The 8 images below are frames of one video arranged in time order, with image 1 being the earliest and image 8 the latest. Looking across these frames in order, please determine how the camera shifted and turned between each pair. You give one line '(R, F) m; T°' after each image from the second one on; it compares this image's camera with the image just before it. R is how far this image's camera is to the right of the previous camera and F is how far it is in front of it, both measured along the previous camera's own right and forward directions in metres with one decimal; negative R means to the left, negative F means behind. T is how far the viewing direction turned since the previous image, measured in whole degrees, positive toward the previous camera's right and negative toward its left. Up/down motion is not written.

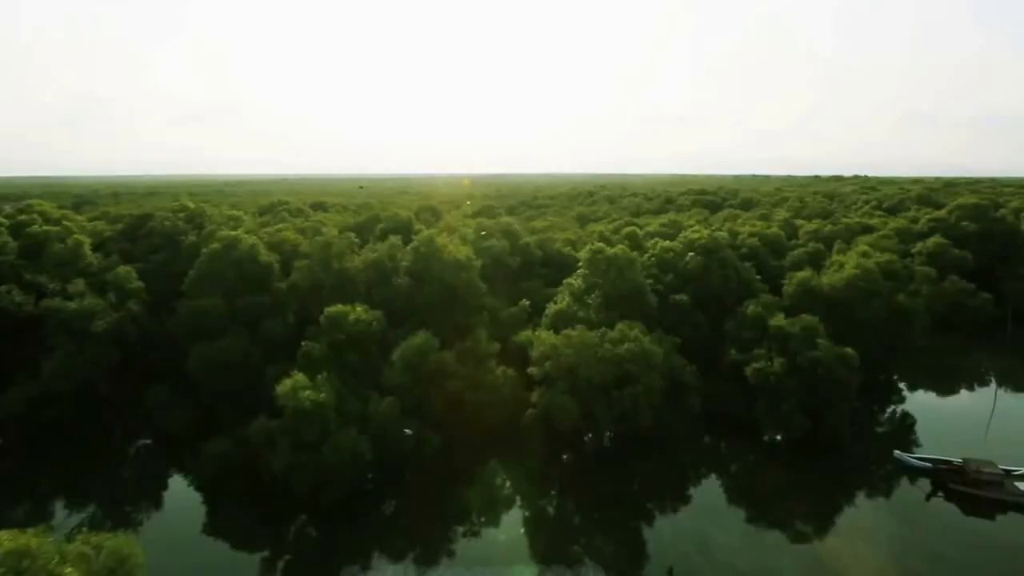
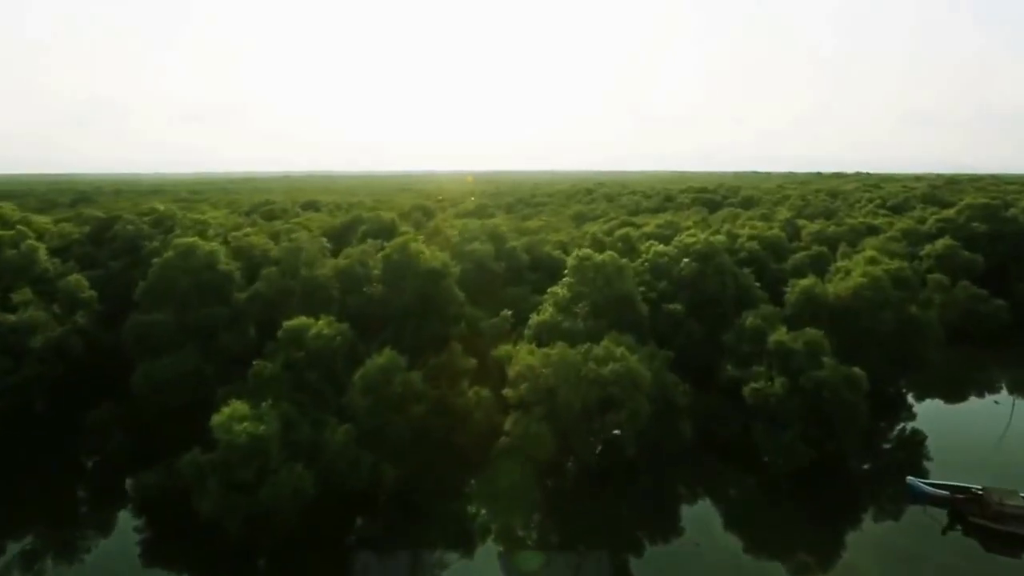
(+0.5, +2.3) m; 0°
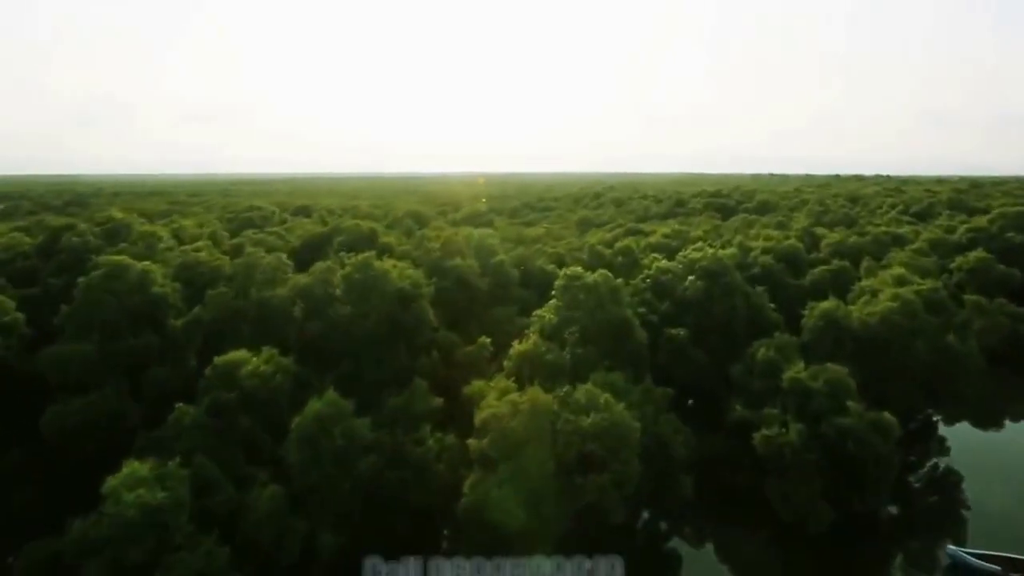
(+0.7, +3.7) m; -1°
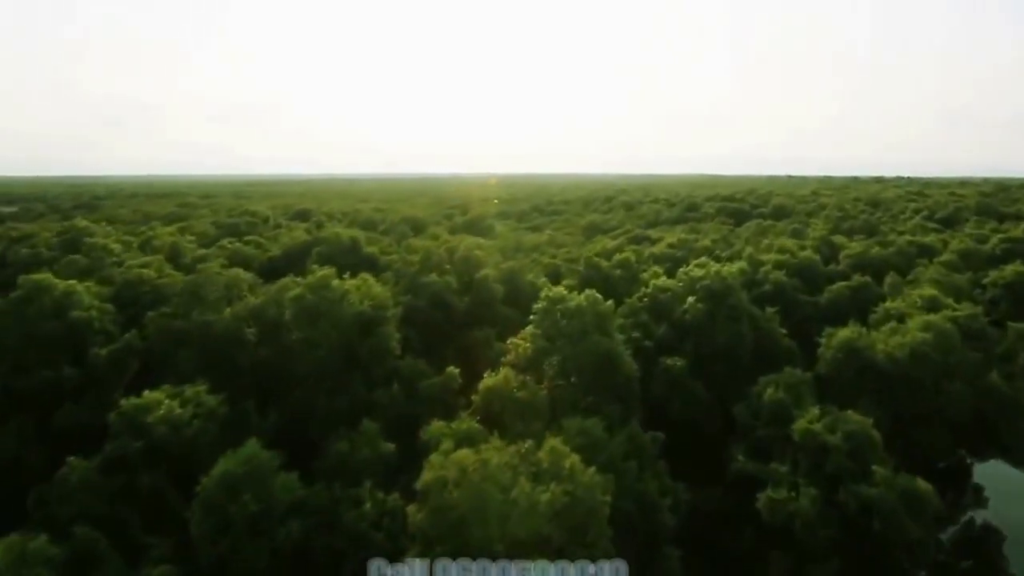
(+0.8, +3.4) m; -1°
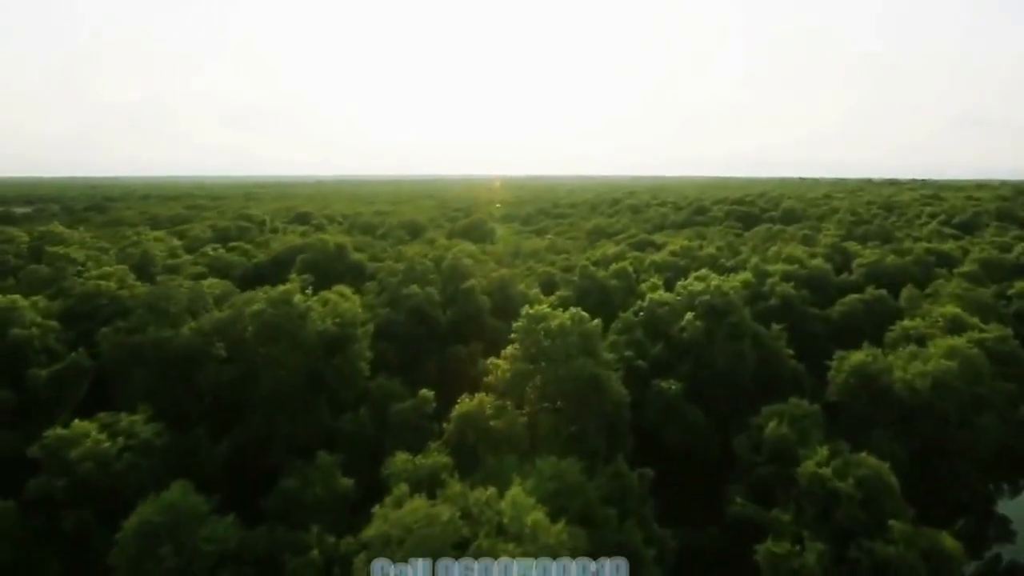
(+0.5, +2.2) m; -1°
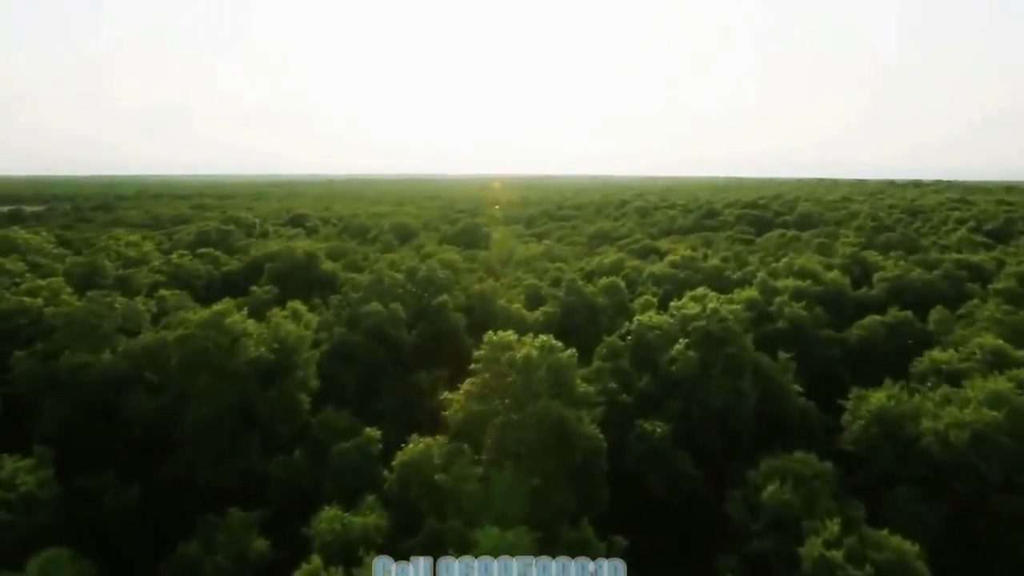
(+0.8, +3.3) m; -1°
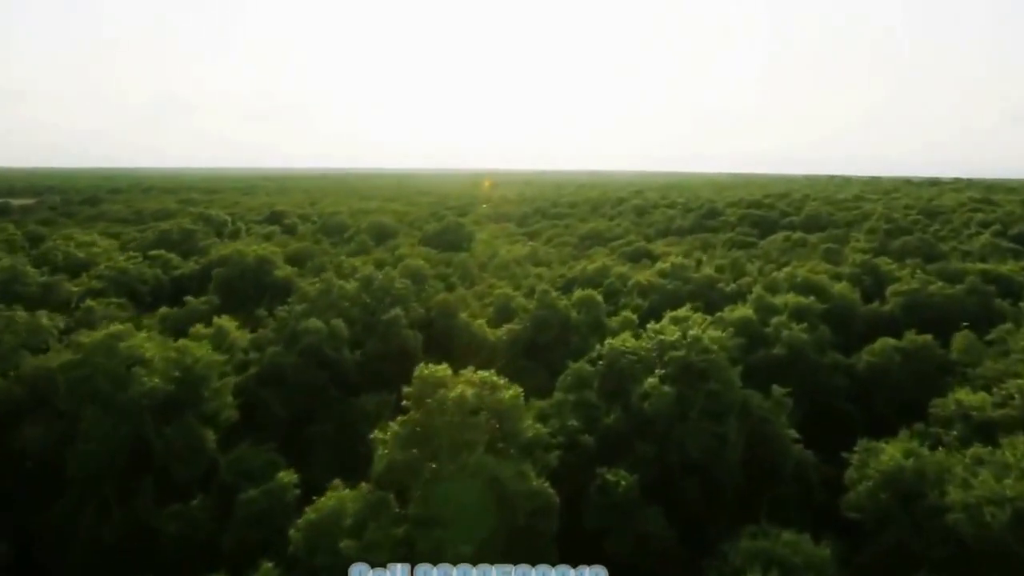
(+0.8, +3.4) m; 0°
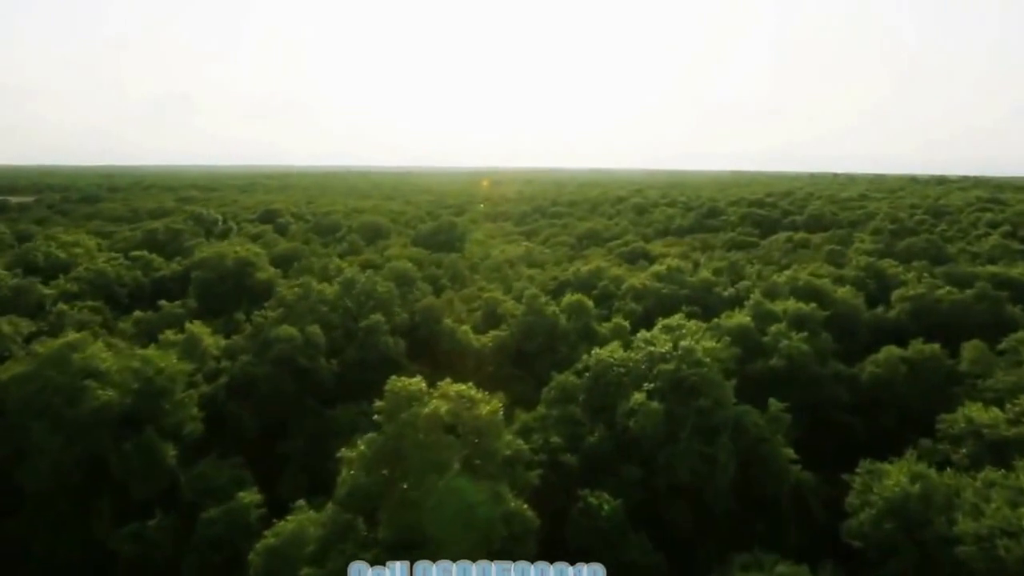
(+0.3, +1.1) m; 0°
